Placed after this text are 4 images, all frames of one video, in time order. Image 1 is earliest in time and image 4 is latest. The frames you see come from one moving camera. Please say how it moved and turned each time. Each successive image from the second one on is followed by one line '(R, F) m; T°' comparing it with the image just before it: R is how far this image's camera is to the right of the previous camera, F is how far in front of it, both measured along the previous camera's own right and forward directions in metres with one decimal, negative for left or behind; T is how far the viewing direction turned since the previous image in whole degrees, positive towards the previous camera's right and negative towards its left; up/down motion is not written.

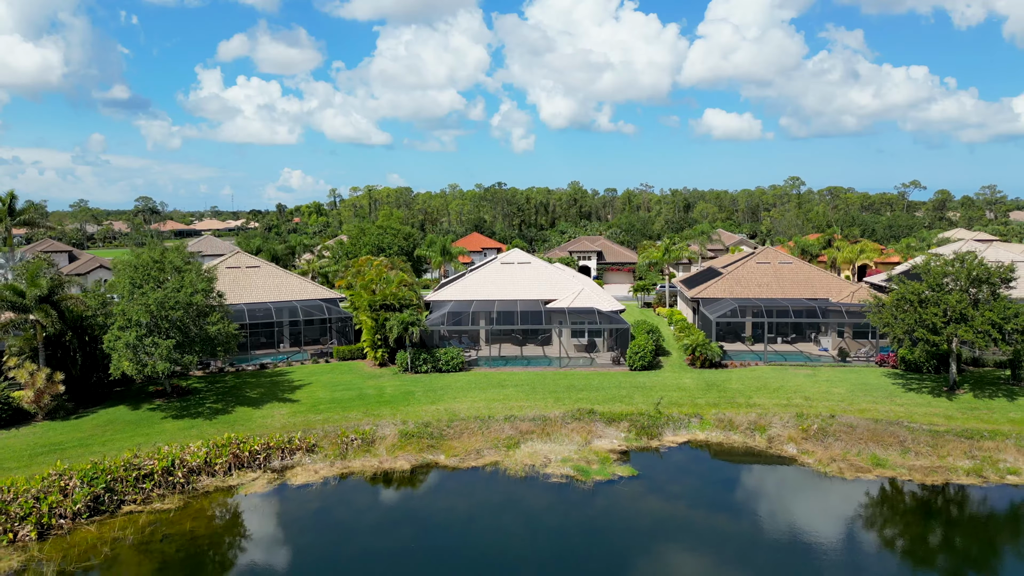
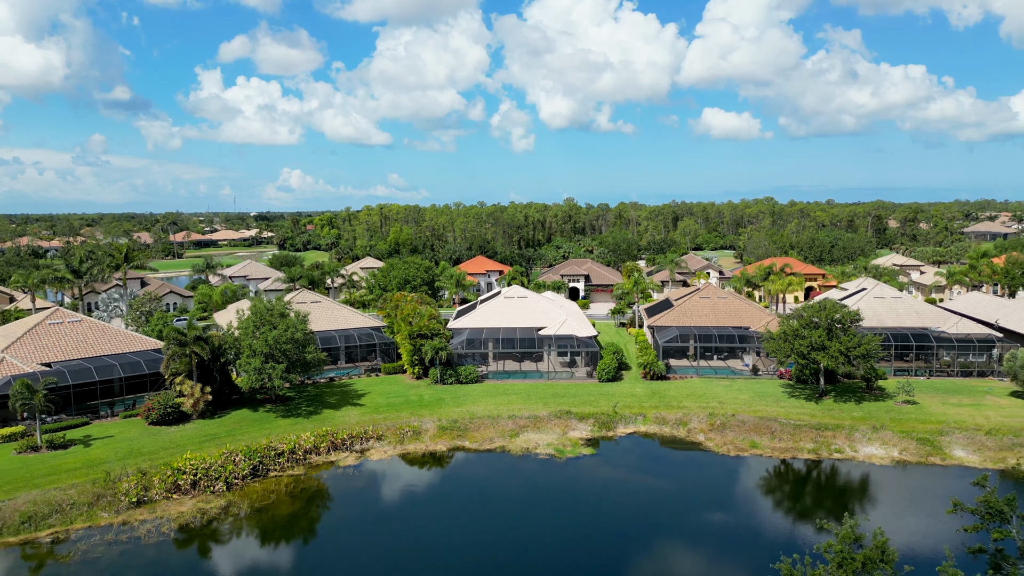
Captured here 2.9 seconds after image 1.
(0.0, -9.5) m; 0°
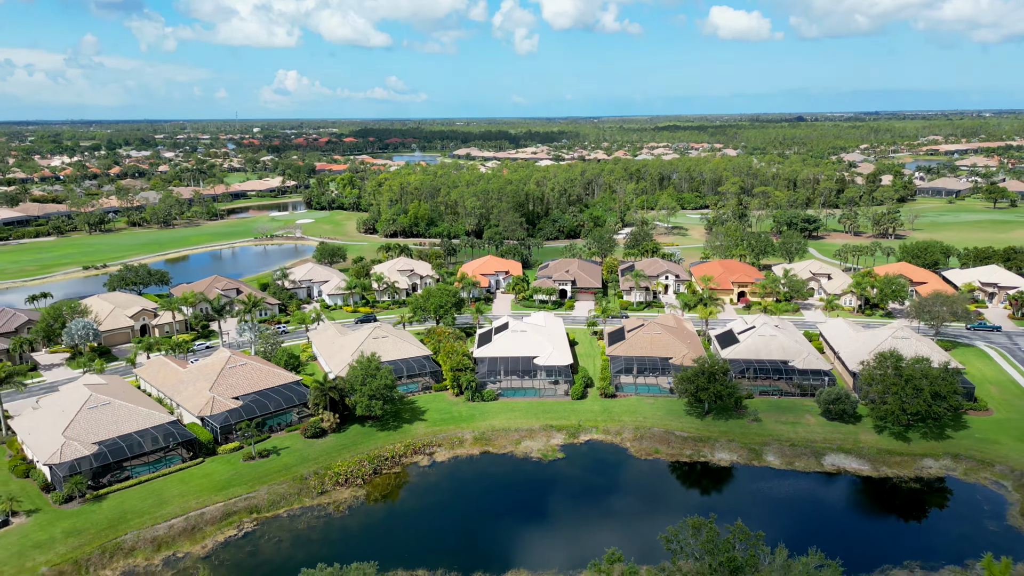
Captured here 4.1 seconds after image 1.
(-0.2, -19.0) m; 0°
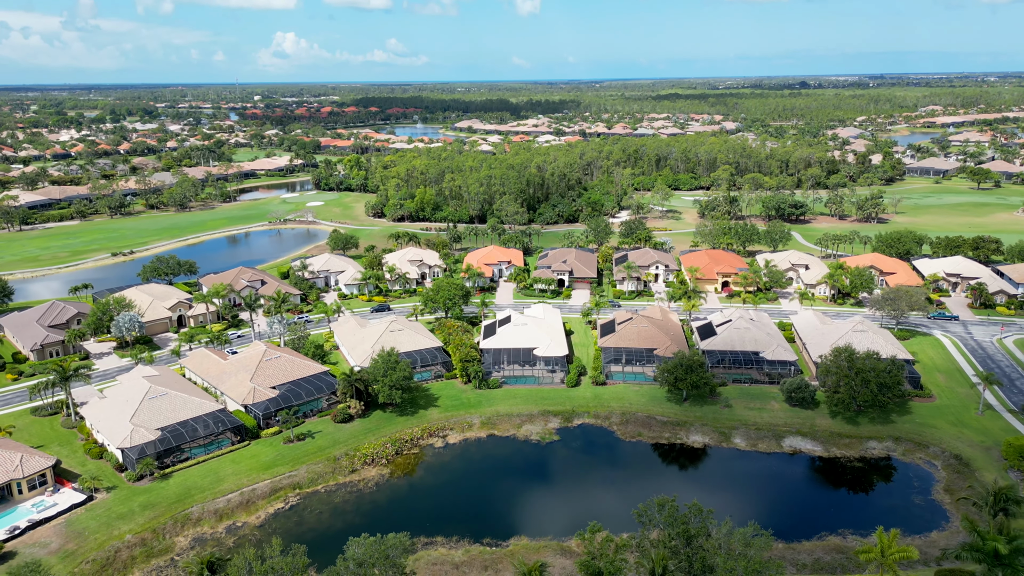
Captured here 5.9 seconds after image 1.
(0.0, -7.0) m; 0°
